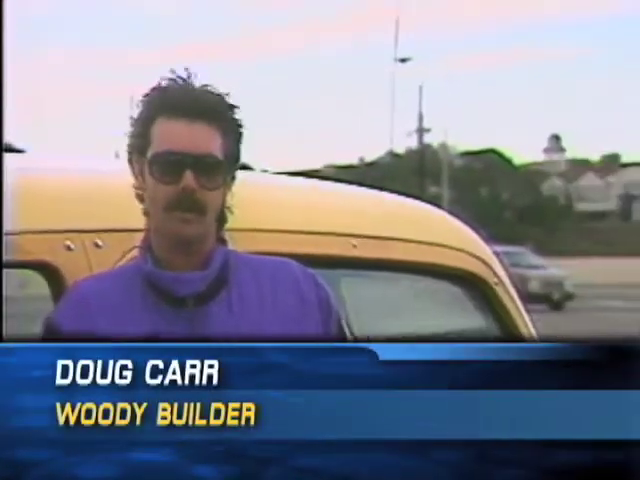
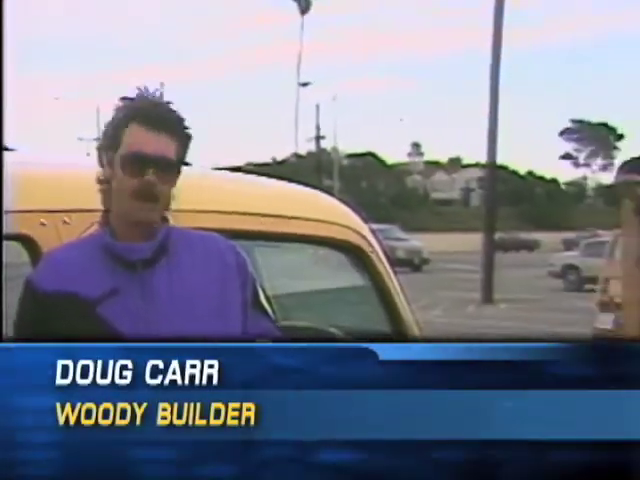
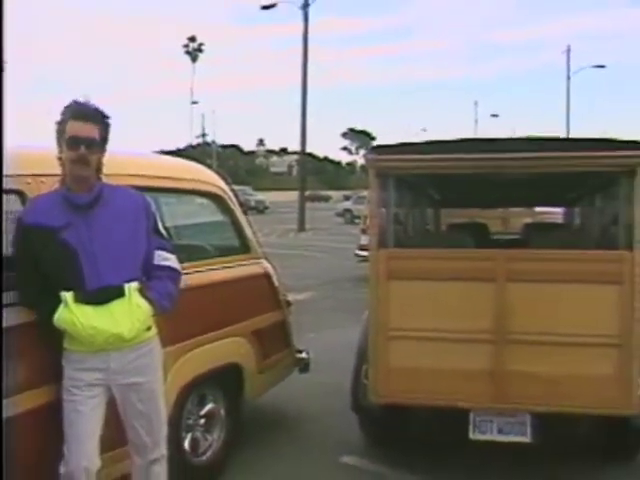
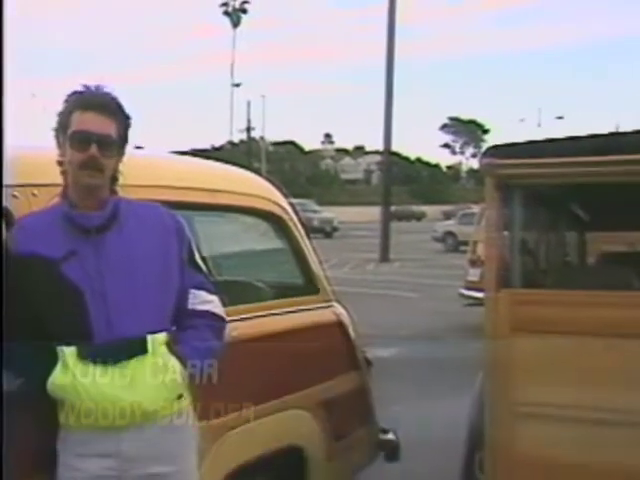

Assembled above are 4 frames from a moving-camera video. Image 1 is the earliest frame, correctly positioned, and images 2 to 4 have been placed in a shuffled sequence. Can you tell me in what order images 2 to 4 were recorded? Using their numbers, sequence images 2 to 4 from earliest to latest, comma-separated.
2, 4, 3
